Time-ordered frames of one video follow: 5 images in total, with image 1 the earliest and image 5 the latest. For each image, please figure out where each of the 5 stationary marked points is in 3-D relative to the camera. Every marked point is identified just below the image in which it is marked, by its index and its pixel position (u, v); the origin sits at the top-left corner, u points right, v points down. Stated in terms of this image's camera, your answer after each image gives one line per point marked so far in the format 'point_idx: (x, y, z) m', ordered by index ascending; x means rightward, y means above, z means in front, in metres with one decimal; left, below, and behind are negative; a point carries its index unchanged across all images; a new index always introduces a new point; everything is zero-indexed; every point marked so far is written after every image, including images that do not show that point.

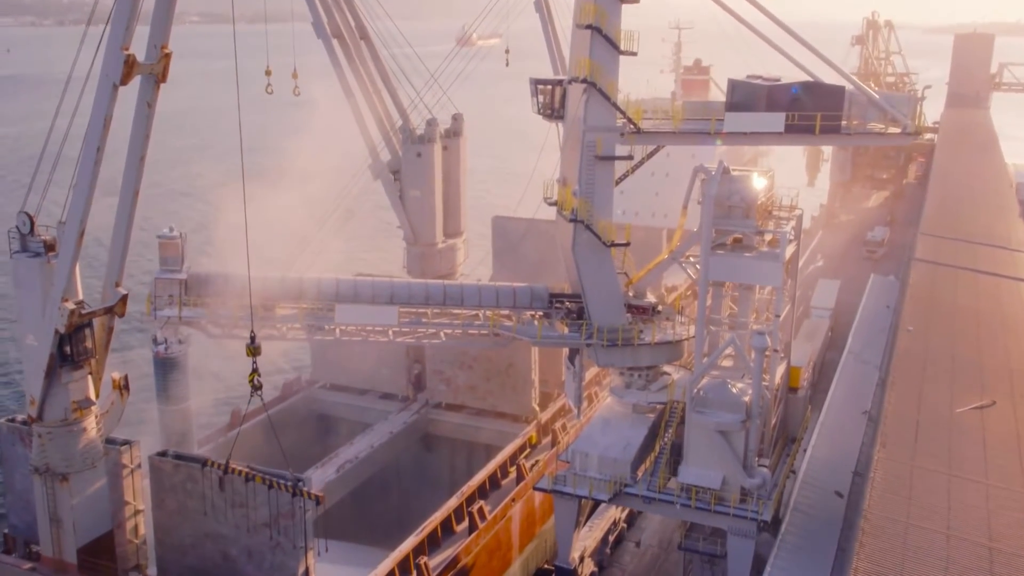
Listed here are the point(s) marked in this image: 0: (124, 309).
0: (-7.4, -0.4, +16.7) m
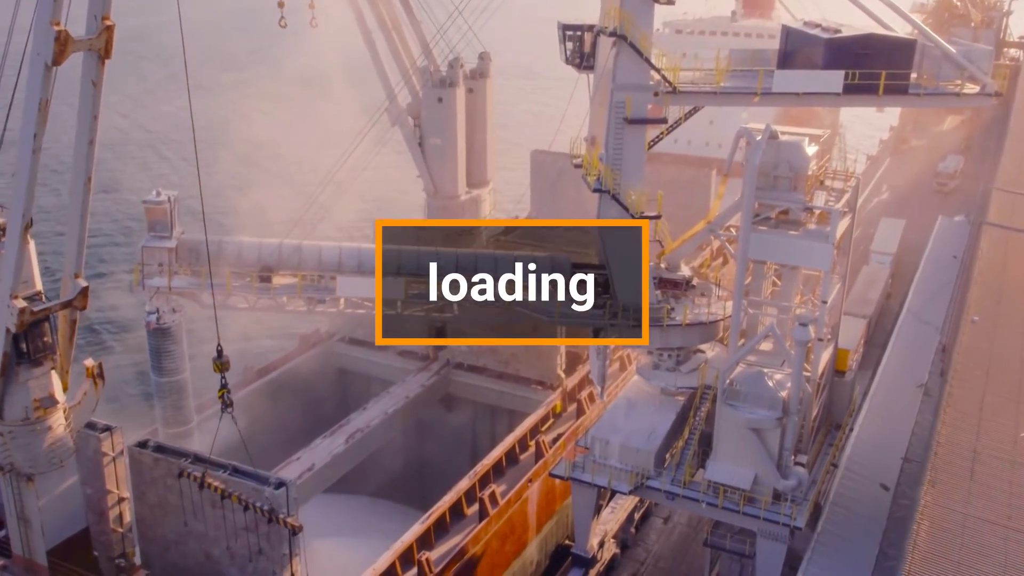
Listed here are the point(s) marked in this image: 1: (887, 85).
0: (-7.4, -0.2, +15.2) m
1: (+8.1, +4.4, +18.8) m
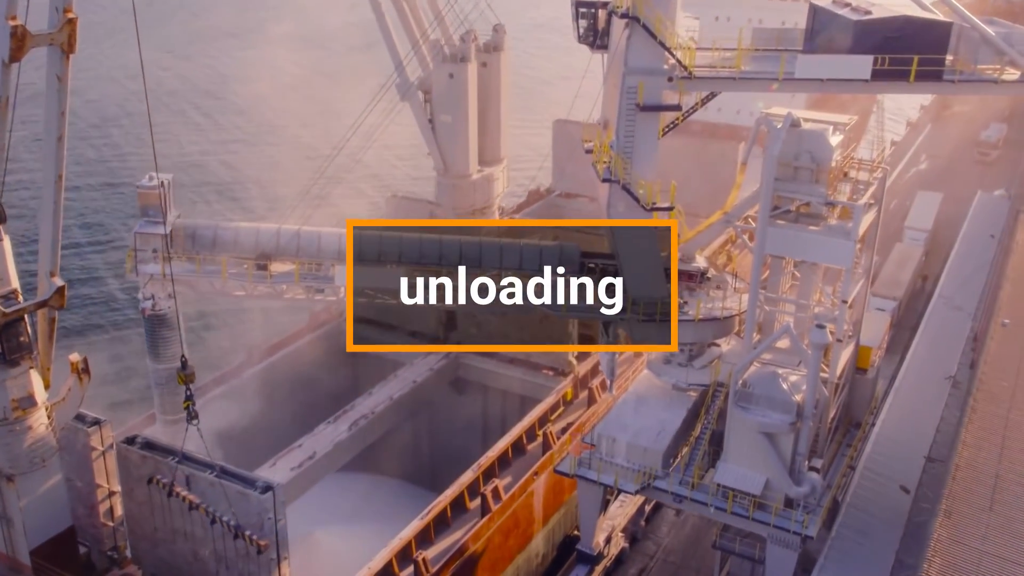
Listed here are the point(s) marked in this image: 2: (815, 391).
0: (-7.5, -0.2, +14.6) m
1: (+8.1, +4.3, +17.4) m
2: (+6.4, -2.2, +18.6) m
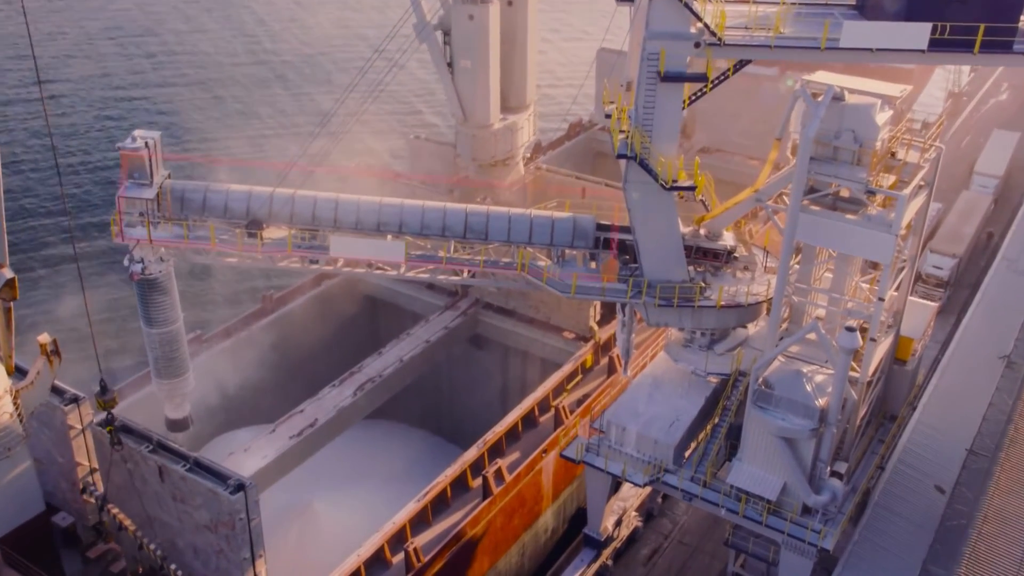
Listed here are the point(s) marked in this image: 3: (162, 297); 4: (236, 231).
0: (-7.8, 0.0, +13.6) m
1: (+8.2, +4.2, +15.0) m
2: (+6.4, -2.1, +16.9) m
3: (-7.9, -0.3, +19.5) m
4: (-6.2, +1.3, +19.6) m
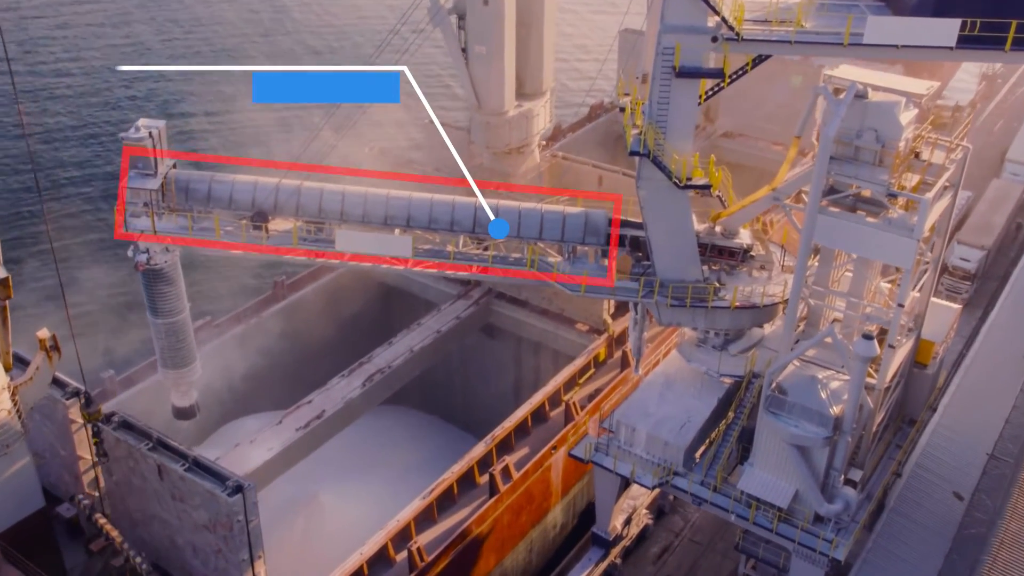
0: (-7.7, 0.0, +13.4) m
1: (+8.3, +4.1, +14.2) m
2: (+6.5, -2.2, +16.3) m
3: (-7.7, -0.1, +19.3) m
4: (-6.0, +1.5, +19.3) m
